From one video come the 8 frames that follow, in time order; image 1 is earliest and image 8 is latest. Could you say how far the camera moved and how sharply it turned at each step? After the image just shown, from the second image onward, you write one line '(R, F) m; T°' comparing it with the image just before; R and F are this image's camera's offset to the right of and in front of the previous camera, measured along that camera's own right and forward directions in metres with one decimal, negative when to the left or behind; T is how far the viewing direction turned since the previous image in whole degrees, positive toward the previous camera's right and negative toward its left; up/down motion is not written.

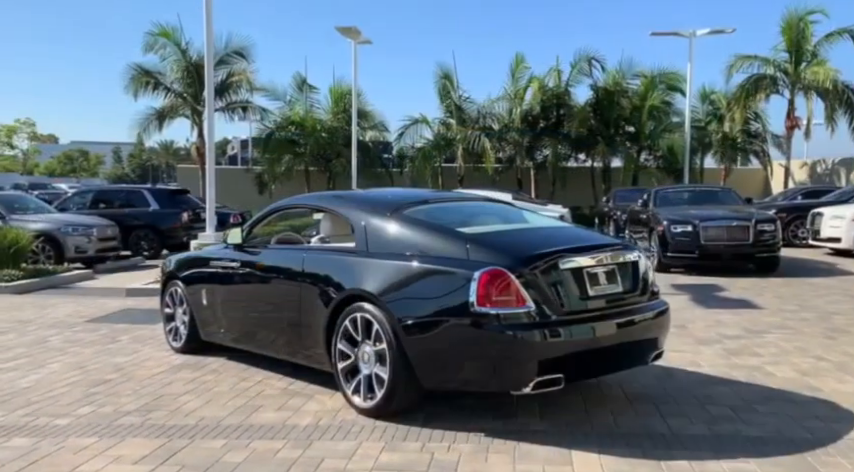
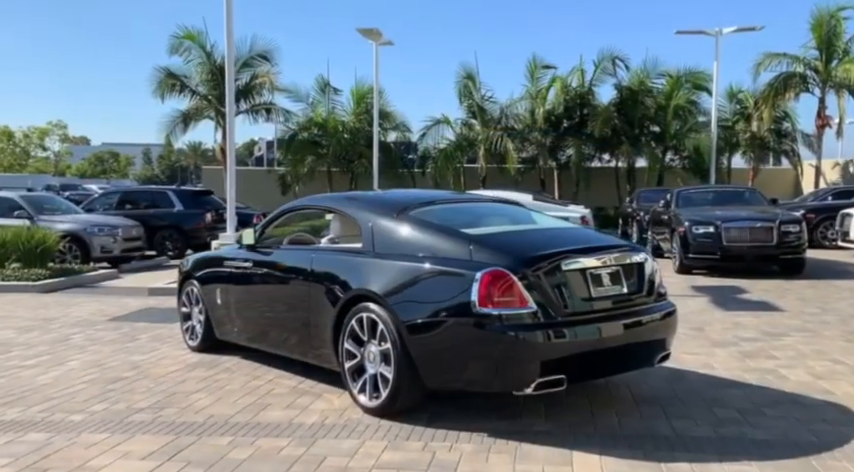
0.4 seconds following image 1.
(+0.1, 0.0) m; -2°
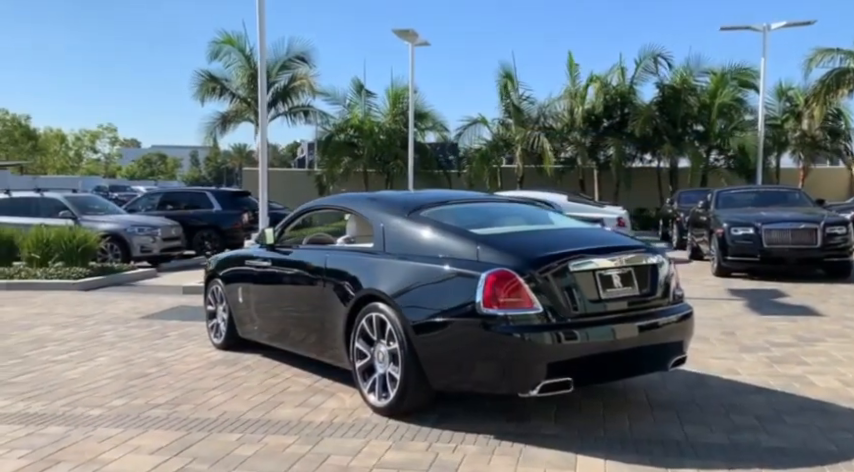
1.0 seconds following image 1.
(+0.2, 0.0) m; -3°
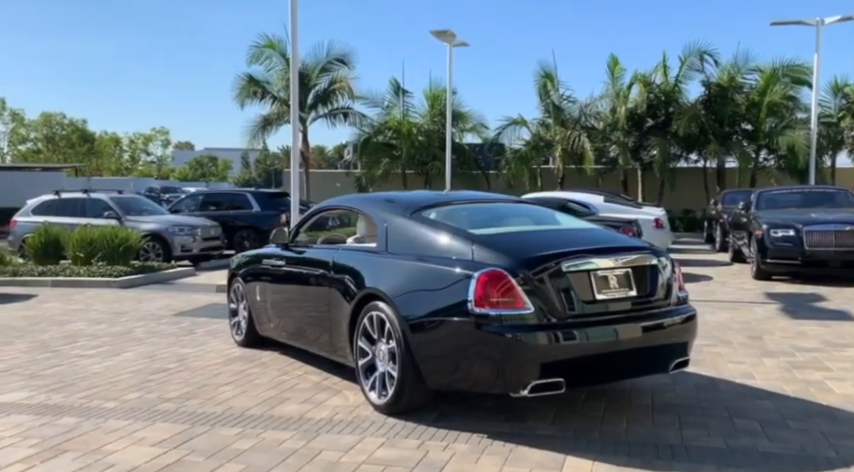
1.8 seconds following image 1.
(+0.3, 0.0) m; -4°
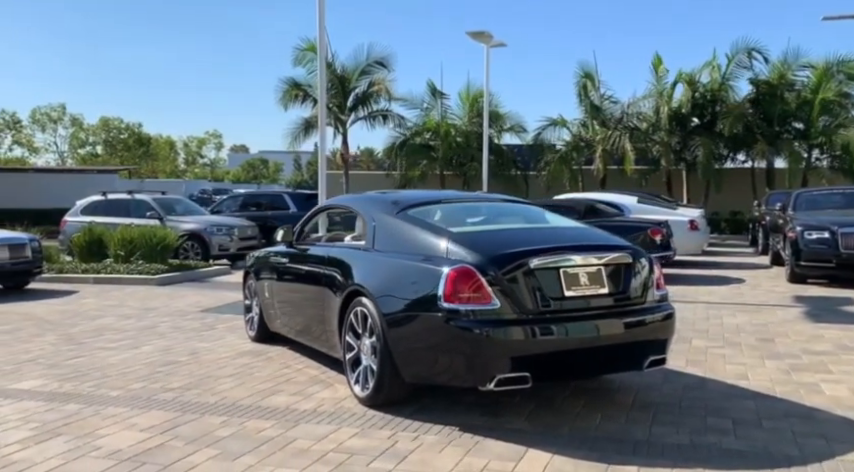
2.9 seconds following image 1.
(+0.5, -0.1) m; -4°
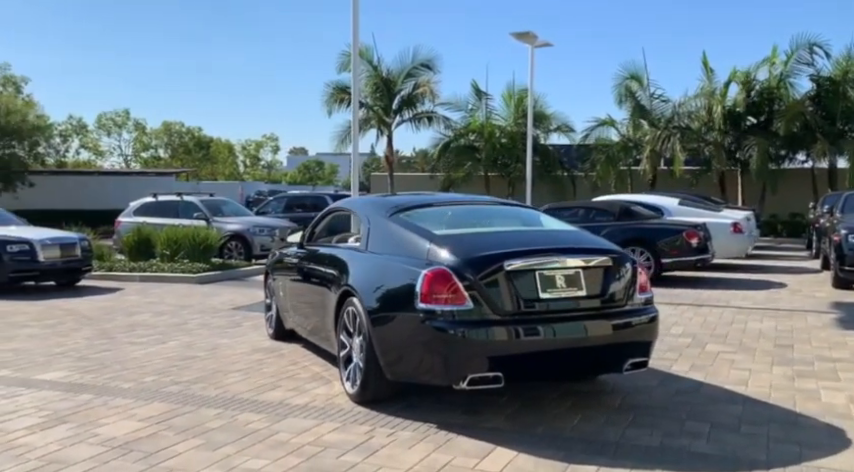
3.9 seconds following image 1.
(+0.5, -0.1) m; -5°
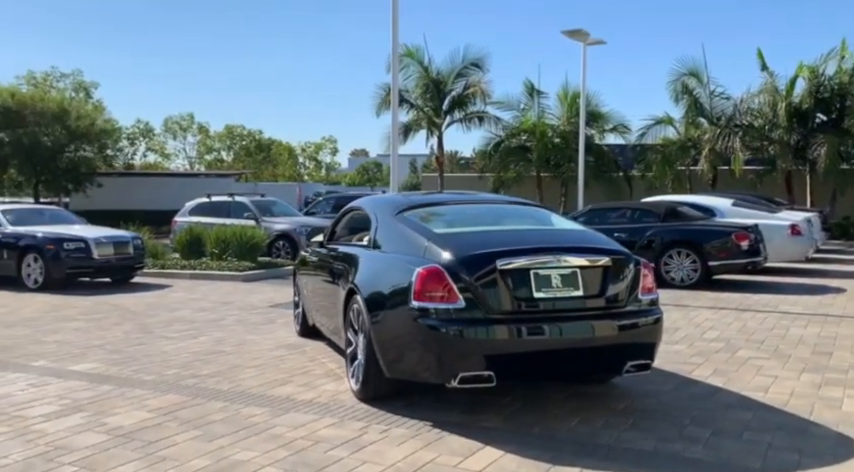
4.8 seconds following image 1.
(+0.4, 0.0) m; -5°
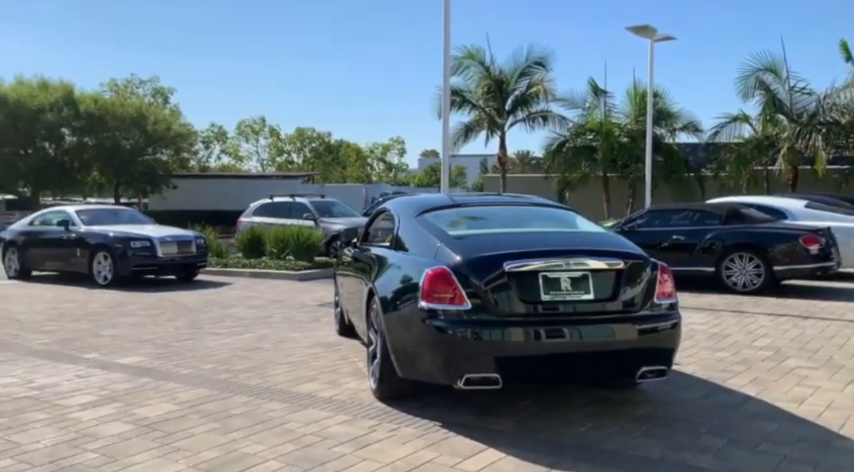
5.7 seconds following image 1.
(+0.4, 0.0) m; -6°
